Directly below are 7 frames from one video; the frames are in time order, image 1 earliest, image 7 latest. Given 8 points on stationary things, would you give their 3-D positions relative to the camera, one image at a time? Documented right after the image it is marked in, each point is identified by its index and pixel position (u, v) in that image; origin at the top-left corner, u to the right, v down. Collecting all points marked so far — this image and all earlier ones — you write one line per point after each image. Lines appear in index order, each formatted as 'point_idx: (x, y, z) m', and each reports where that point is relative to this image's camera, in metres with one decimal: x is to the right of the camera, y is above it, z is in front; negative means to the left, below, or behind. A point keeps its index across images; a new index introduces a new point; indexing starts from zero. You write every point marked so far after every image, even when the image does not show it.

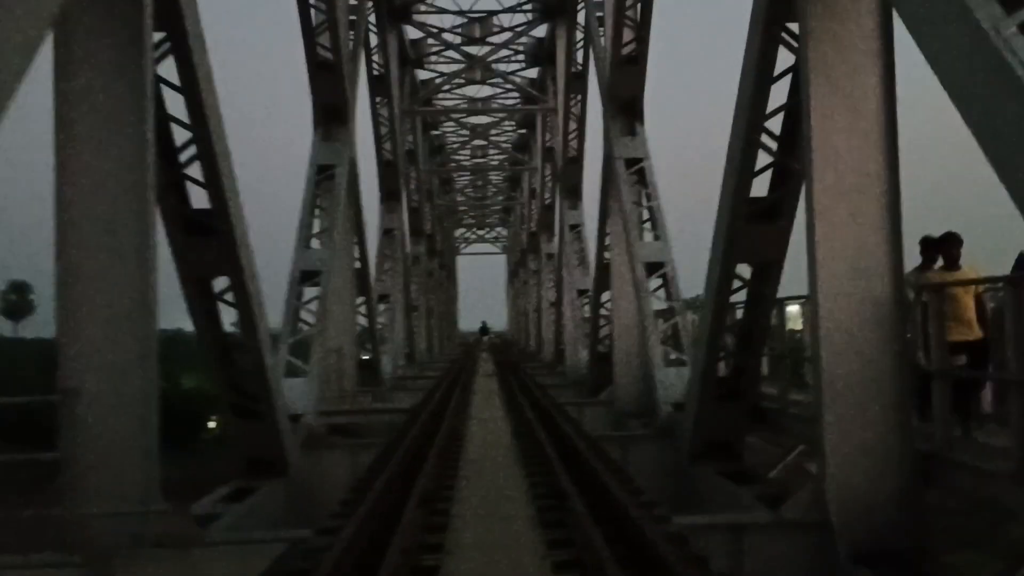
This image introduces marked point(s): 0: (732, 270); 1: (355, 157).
0: (+2.0, +0.2, +8.0) m
1: (-2.6, +2.2, +14.7) m
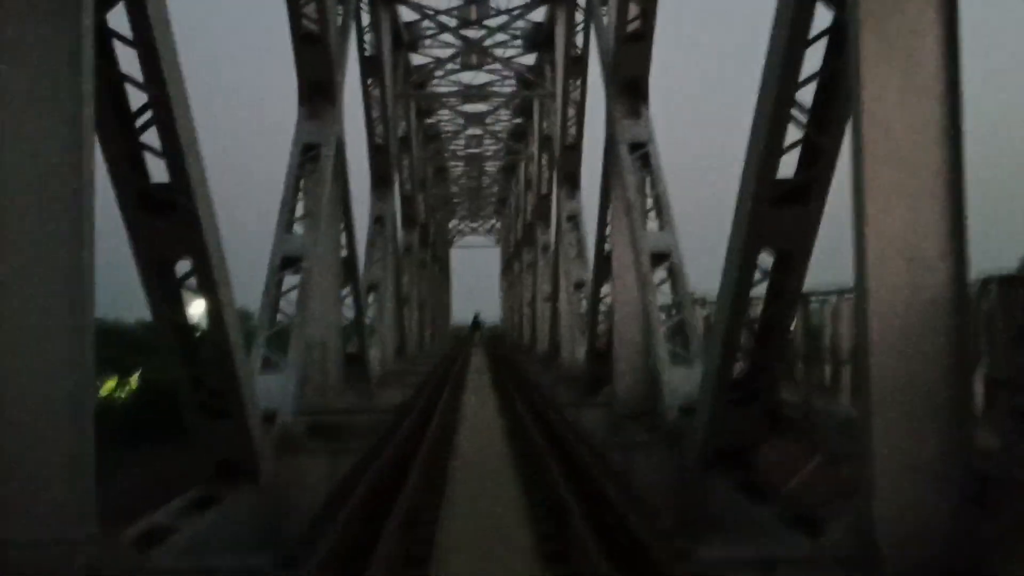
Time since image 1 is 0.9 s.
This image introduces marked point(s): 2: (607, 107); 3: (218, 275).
0: (+1.9, +0.2, +7.2) m
1: (-2.6, +2.3, +13.8) m
2: (+1.4, +2.8, +13.7) m
3: (-2.4, +0.1, +7.3) m
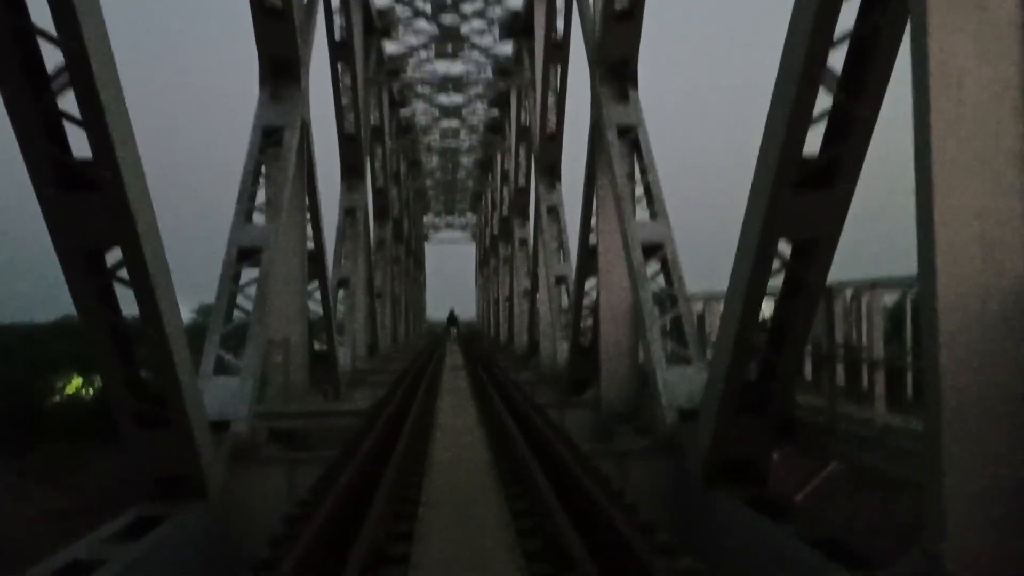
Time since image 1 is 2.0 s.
0: (+1.8, +0.3, +6.3) m
1: (-2.9, +2.4, +12.8) m
2: (+1.1, +2.8, +12.8) m
3: (-2.5, +0.2, +6.3) m
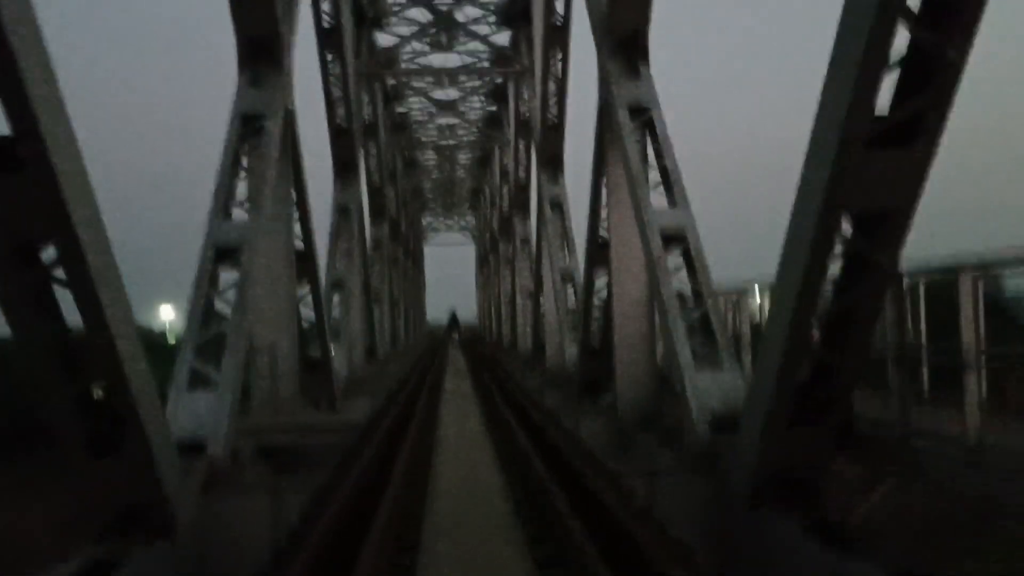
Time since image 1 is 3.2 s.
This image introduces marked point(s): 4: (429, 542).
0: (+1.9, +0.4, +5.3) m
1: (-2.9, +2.4, +11.8) m
2: (+1.2, +2.9, +11.8) m
3: (-2.4, +0.1, +5.3) m
4: (-0.7, -2.3, +8.0) m
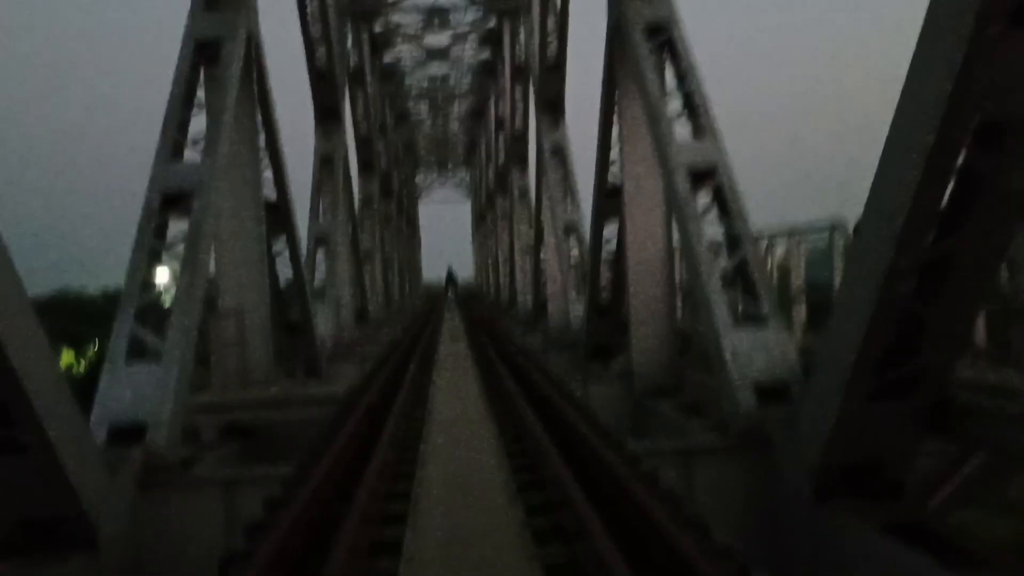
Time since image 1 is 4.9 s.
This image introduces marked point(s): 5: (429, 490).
0: (+1.9, +0.7, +3.9) m
1: (-2.9, +2.9, +10.2) m
2: (+1.1, +3.5, +10.2) m
3: (-2.4, +0.4, +3.8) m
4: (-0.7, -1.9, +6.7) m
5: (-0.7, -1.8, +8.0) m
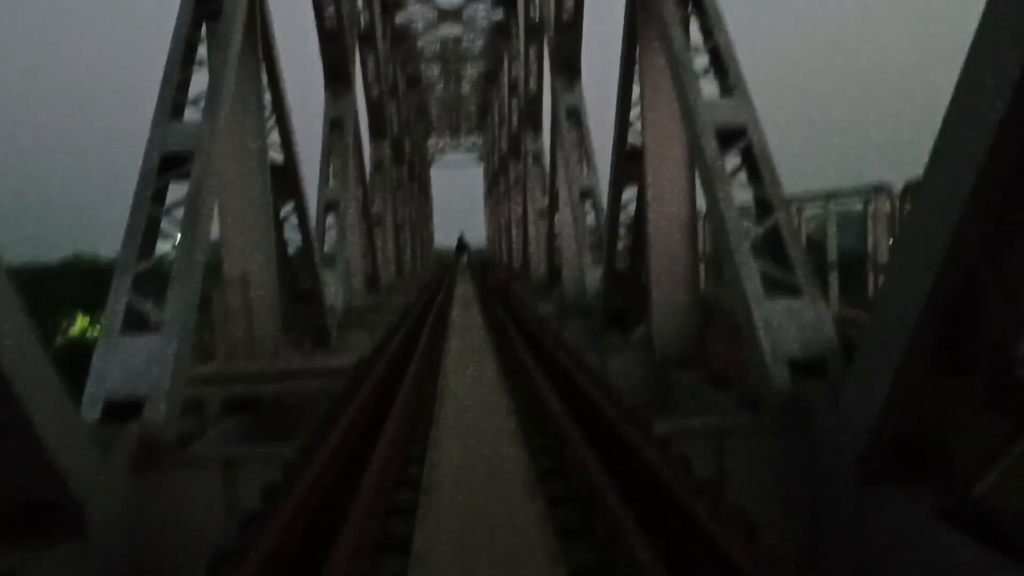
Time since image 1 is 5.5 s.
0: (+2.0, +0.8, +3.4) m
1: (-2.8, +3.3, +9.7) m
2: (+1.3, +3.8, +9.6) m
3: (-2.3, +0.5, +3.4) m
4: (-0.6, -1.6, +6.4) m
5: (-0.6, -1.5, +7.6) m
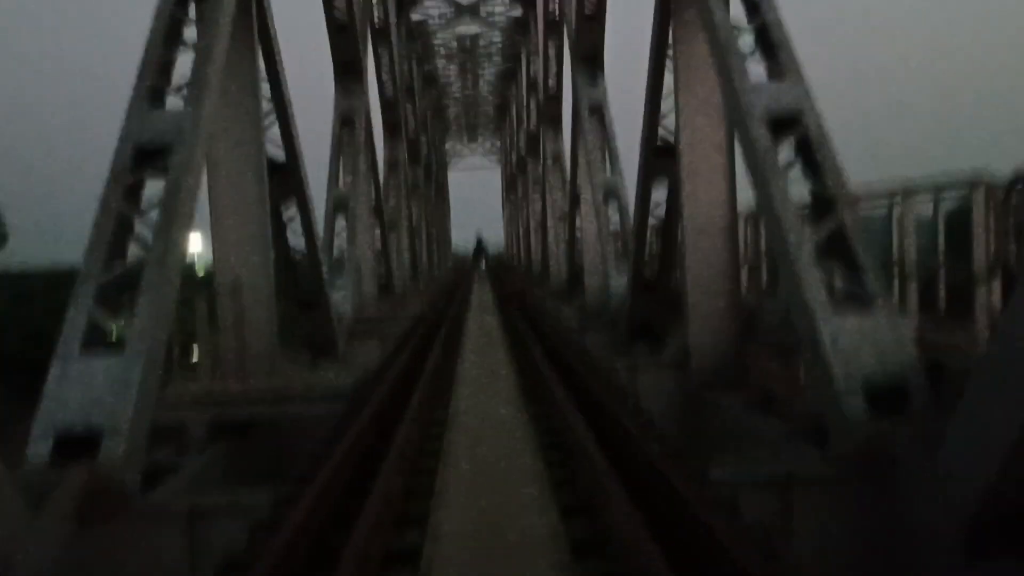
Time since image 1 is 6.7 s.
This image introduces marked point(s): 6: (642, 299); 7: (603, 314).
0: (+2.1, +0.7, +2.4) m
1: (-2.6, +3.2, +8.9) m
2: (+1.5, +3.7, +8.7) m
3: (-2.3, +0.4, +2.5) m
4: (-0.4, -1.7, +5.4) m
5: (-0.4, -1.6, +6.7) m
6: (+1.7, -0.1, +11.3) m
7: (+1.5, -0.4, +15.1) m
